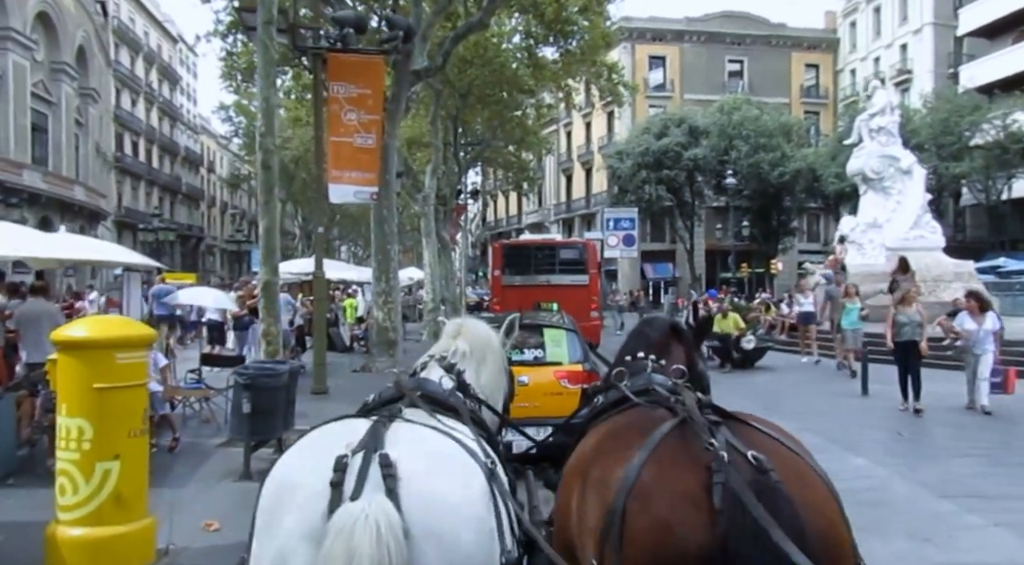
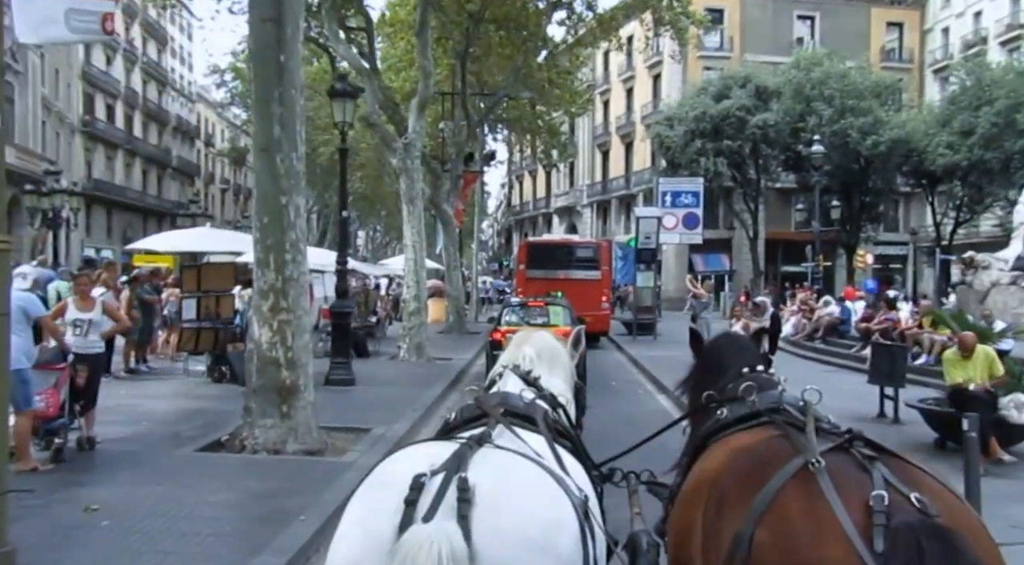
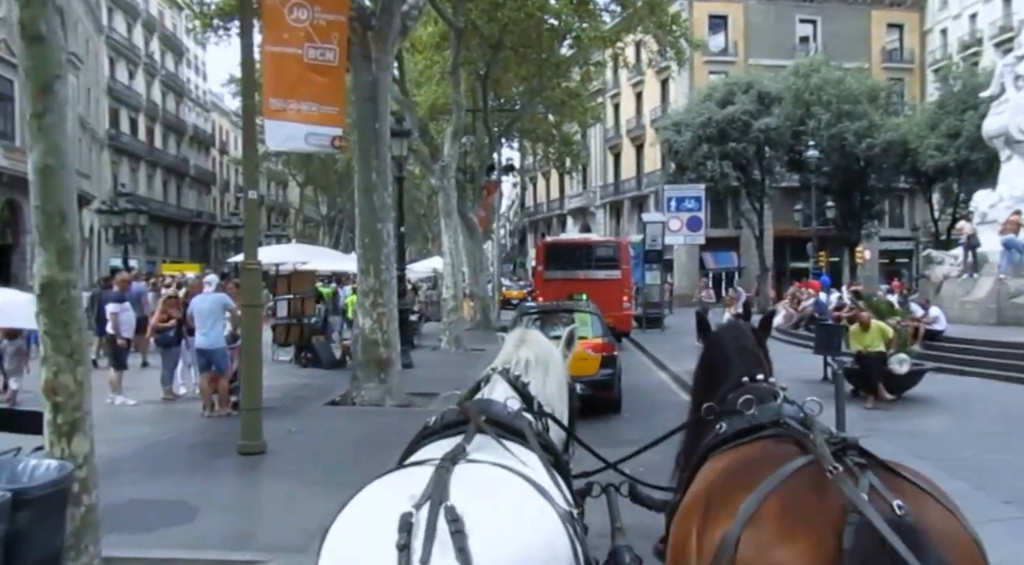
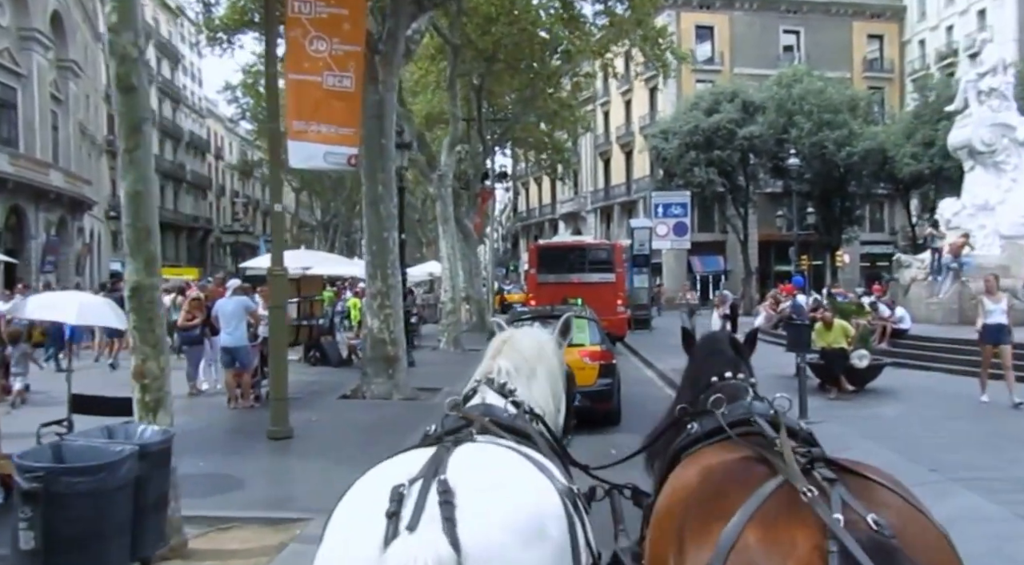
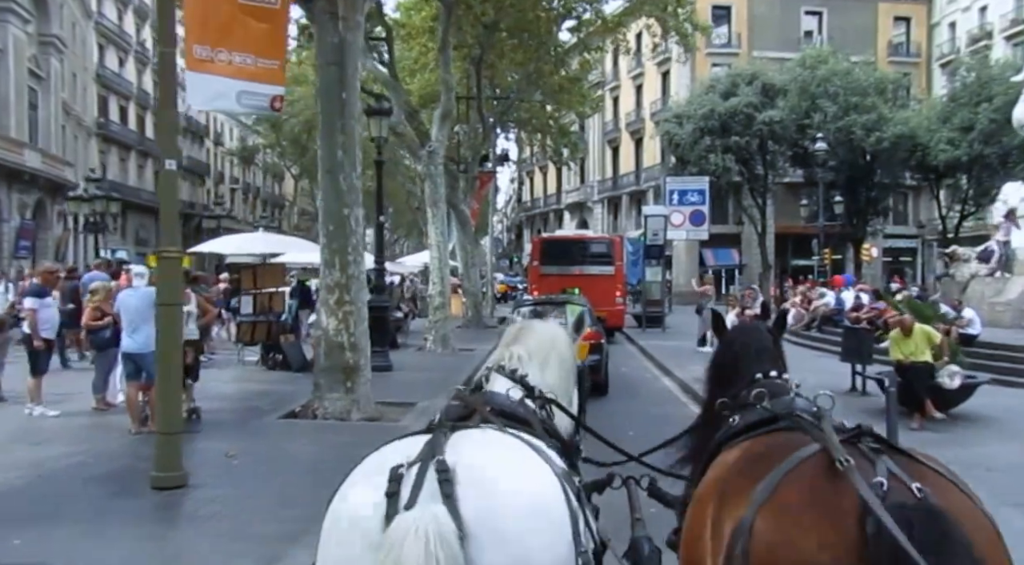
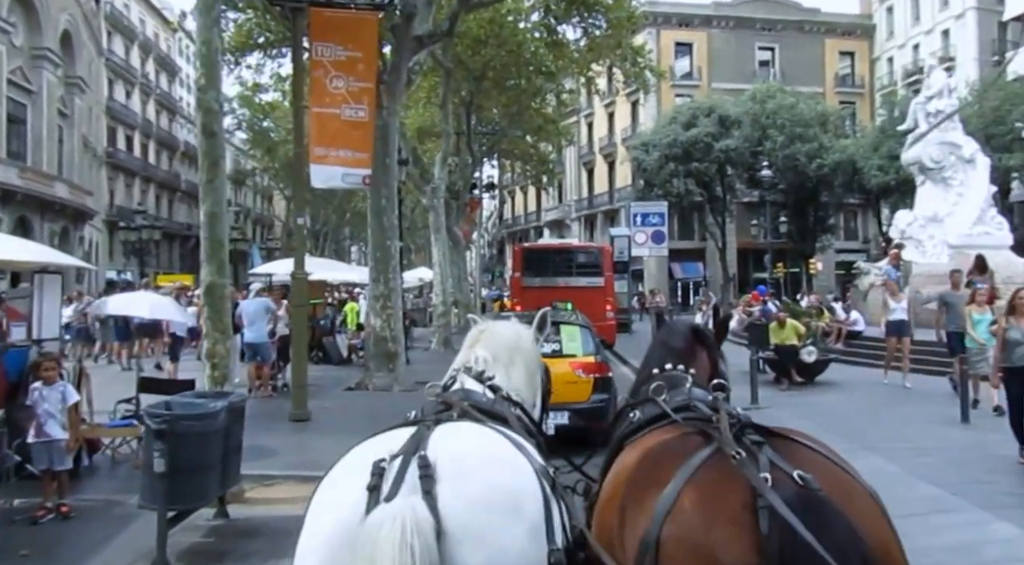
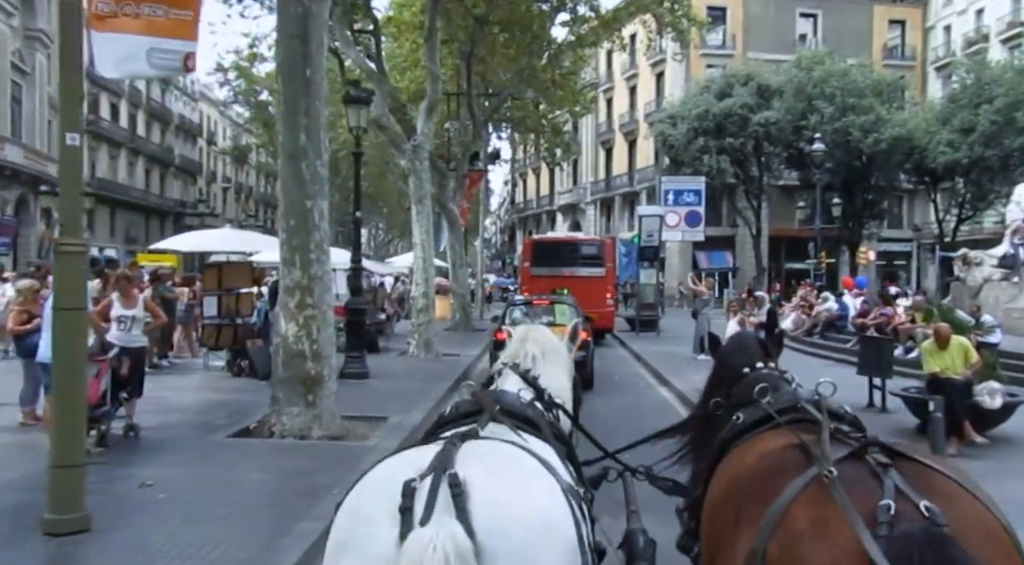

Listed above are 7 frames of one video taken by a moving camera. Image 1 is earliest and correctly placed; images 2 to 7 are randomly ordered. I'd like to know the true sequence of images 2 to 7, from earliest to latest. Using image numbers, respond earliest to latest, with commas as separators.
6, 4, 3, 5, 7, 2
